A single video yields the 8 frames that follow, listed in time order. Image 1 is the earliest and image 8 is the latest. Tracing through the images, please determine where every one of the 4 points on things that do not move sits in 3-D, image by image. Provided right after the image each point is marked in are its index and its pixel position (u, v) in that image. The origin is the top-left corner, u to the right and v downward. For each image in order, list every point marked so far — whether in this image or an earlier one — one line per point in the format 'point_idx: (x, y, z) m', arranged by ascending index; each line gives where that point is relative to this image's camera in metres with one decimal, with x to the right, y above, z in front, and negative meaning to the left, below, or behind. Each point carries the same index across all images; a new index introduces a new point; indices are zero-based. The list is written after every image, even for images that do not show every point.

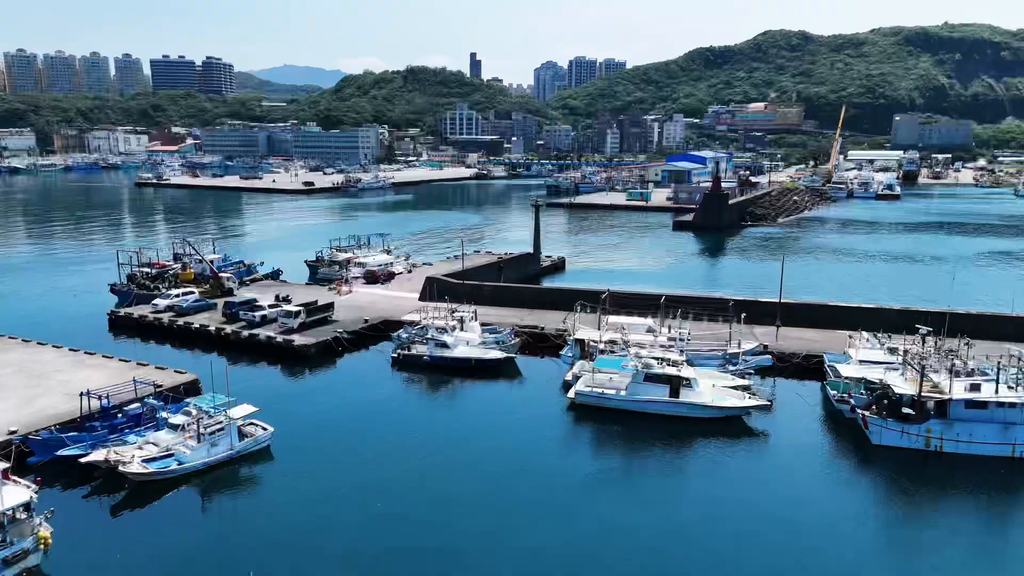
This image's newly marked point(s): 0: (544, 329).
0: (+0.6, -0.9, +19.4) m
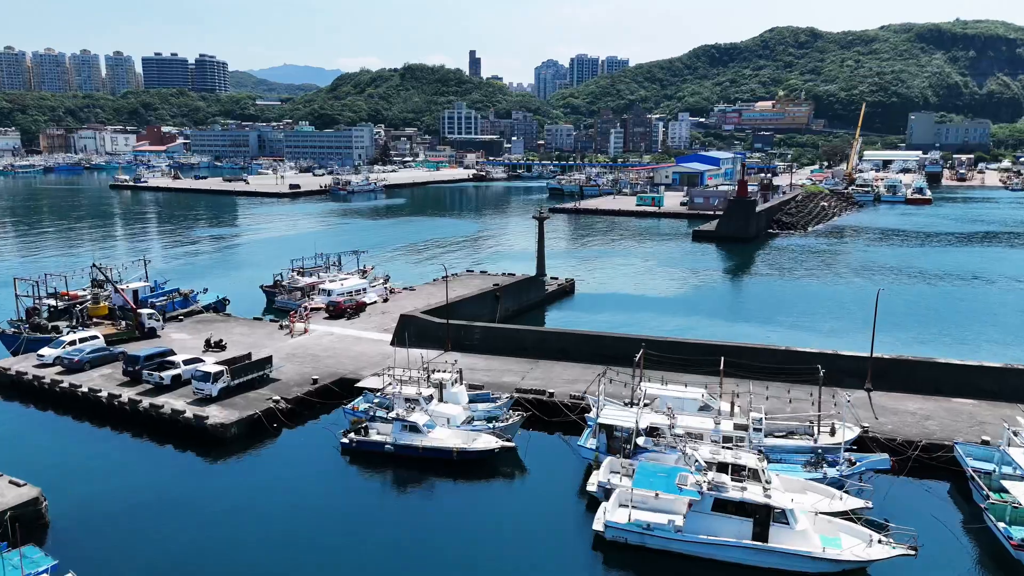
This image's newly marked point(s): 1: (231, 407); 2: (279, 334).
0: (+0.6, -1.7, +14.3) m
1: (-4.2, -1.8, +13.8) m
2: (-4.8, -1.0, +19.0) m
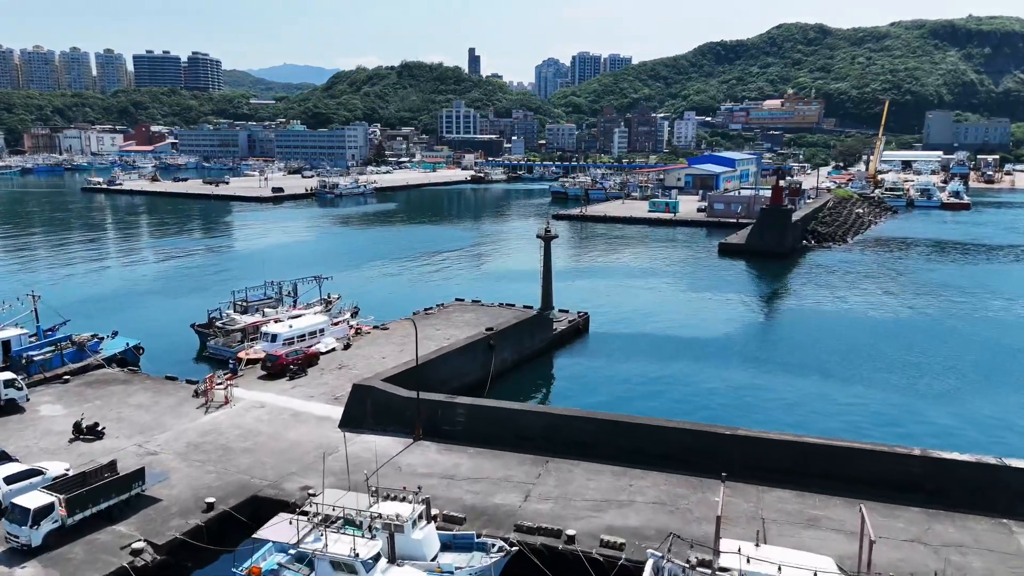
0: (+0.6, -2.5, +9.1) m
1: (-4.3, -2.6, +8.6) m
2: (-4.9, -1.8, +13.9) m
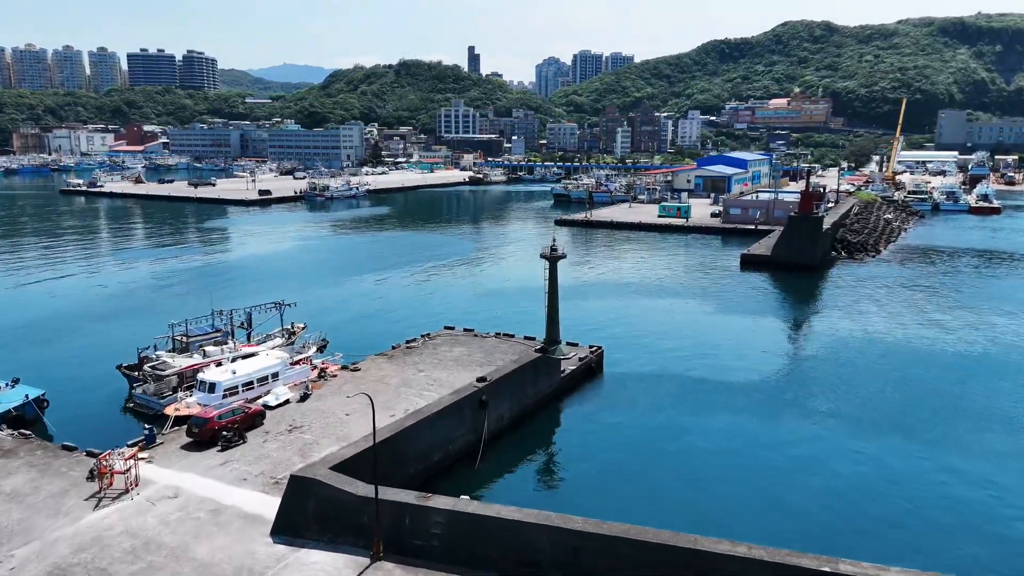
0: (+0.6, -3.0, +5.6) m
1: (-4.3, -3.2, +5.1) m
2: (-4.9, -2.3, +10.4) m
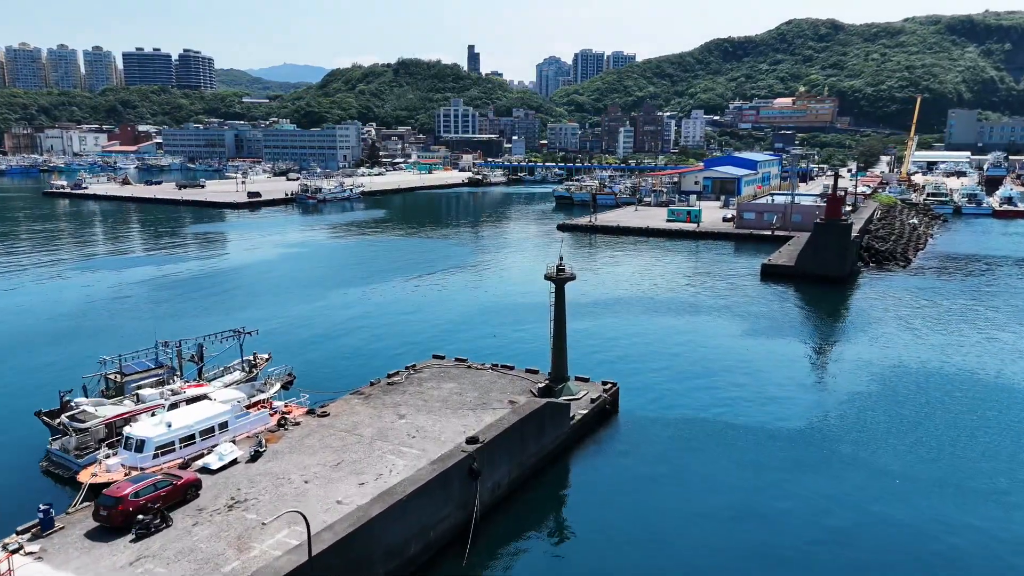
0: (+0.5, -3.5, +3.0) m
1: (-4.3, -3.6, +2.5) m
2: (-4.9, -2.8, +7.7) m
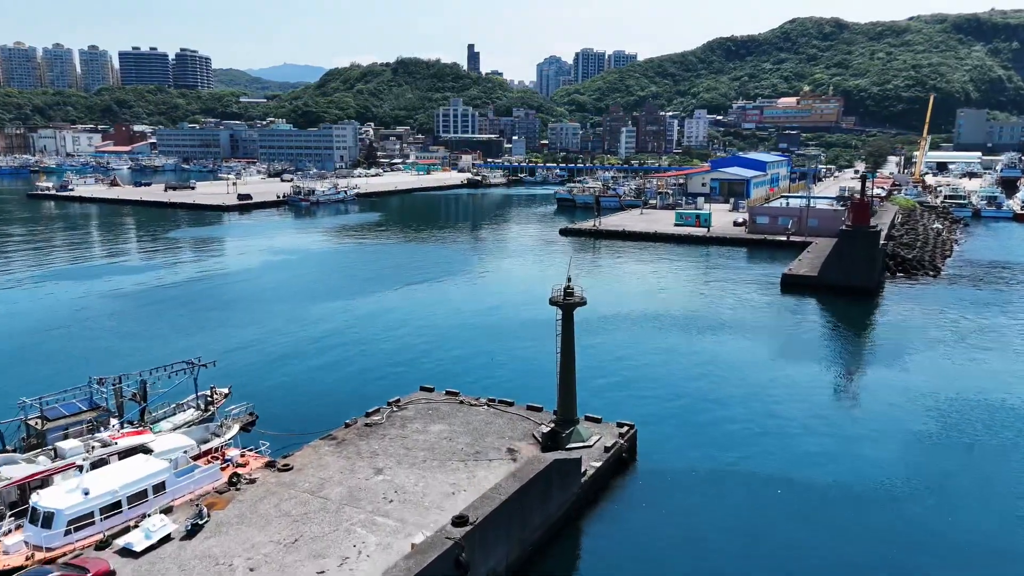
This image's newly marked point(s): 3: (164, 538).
0: (+0.5, -3.8, +0.7) m
1: (-4.3, -3.9, +0.2) m
2: (-4.9, -3.1, +5.5) m
3: (-3.4, -2.4, +9.1) m
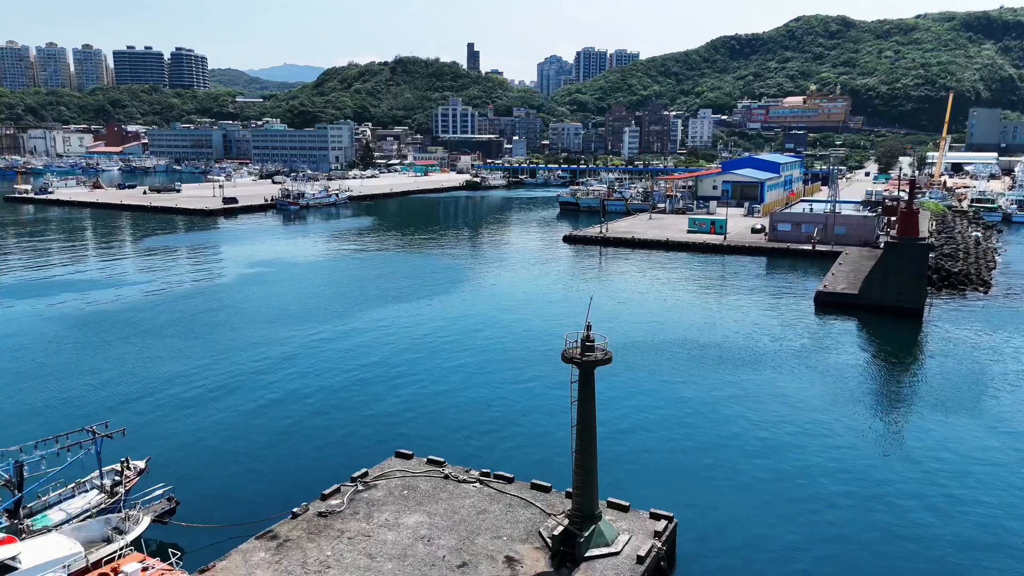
0: (+0.5, -4.3, -2.3) m
1: (-4.3, -4.4, -2.8) m
2: (-4.9, -3.6, +2.4) m
3: (-3.4, -2.9, +6.0) m
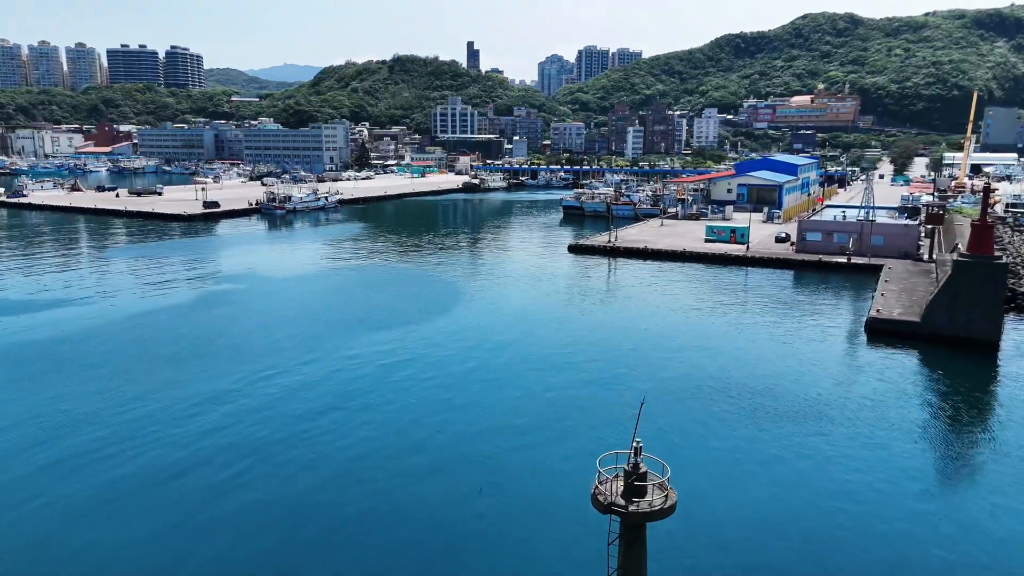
0: (+0.5, -4.8, -5.9) m
1: (-4.4, -5.0, -6.4) m
2: (-4.9, -4.1, -1.1) m
3: (-3.4, -3.5, +2.5) m
